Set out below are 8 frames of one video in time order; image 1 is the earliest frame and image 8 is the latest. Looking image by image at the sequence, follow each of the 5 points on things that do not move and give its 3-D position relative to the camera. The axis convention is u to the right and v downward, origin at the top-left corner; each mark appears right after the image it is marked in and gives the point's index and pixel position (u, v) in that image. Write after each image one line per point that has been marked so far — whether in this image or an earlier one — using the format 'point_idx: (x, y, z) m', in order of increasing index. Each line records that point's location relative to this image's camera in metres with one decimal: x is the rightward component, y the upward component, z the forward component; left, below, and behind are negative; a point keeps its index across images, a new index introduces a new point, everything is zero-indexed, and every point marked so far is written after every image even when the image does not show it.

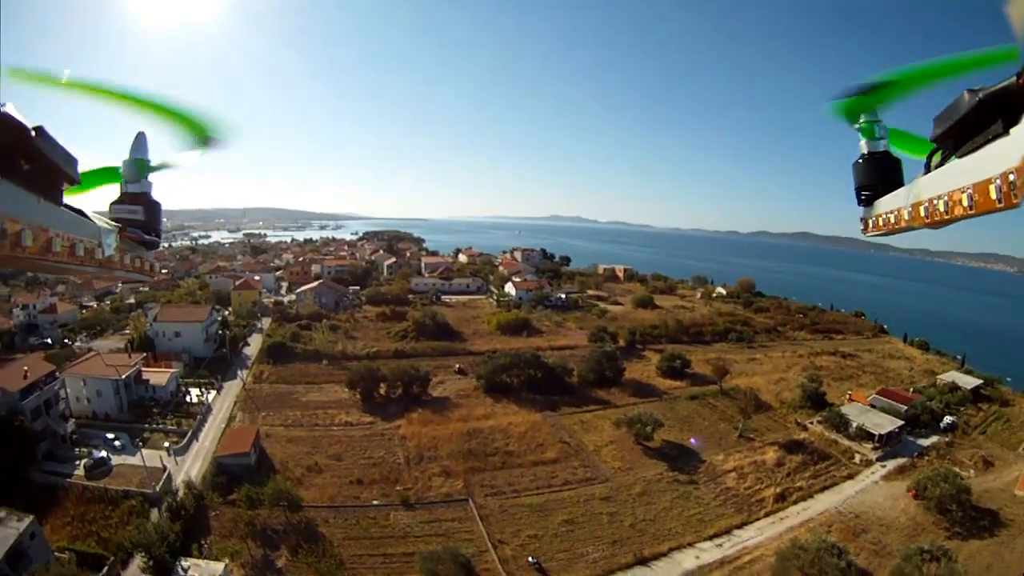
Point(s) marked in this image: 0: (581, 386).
0: (+1.9, -2.8, +14.4) m
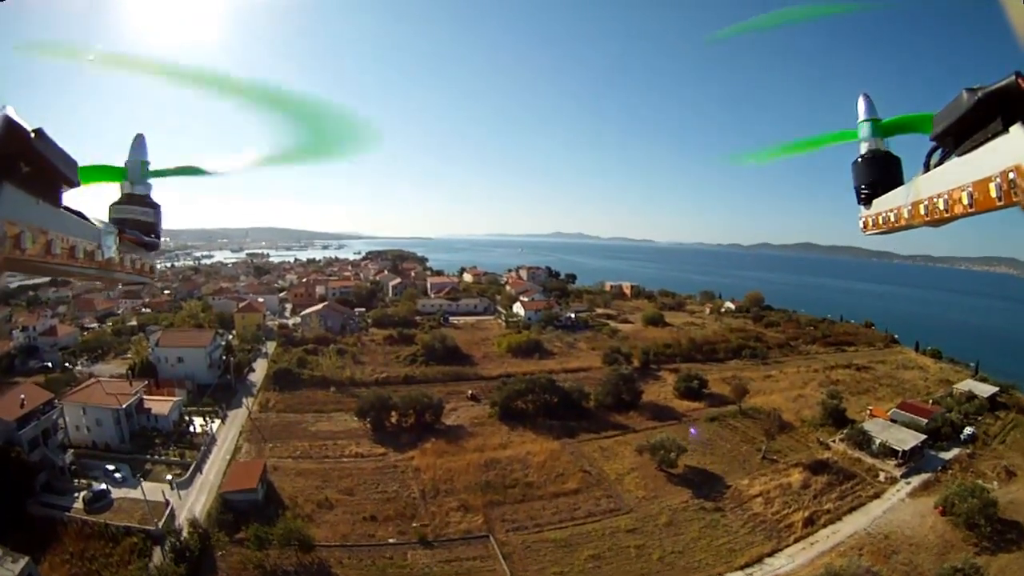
0: (+2.3, -3.3, +13.9) m
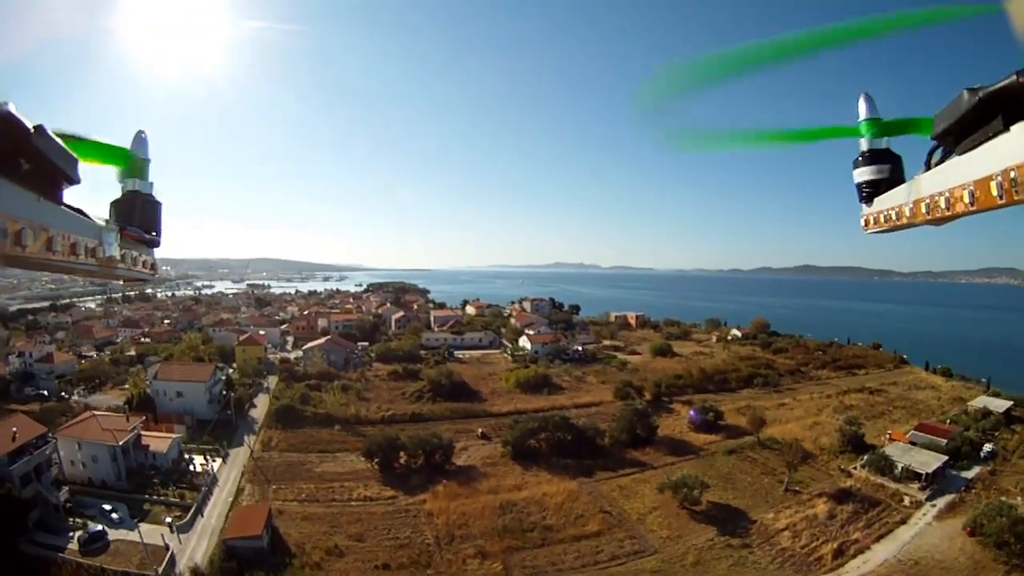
0: (+2.6, -4.1, +13.4) m
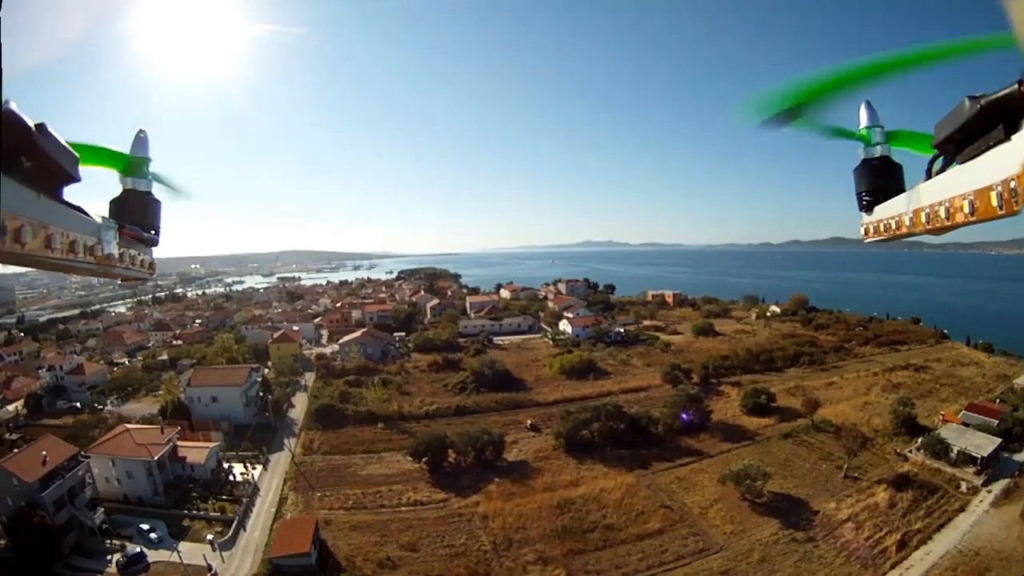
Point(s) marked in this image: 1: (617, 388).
0: (+3.8, -3.6, +12.6) m
1: (+2.9, -2.8, +14.4) m
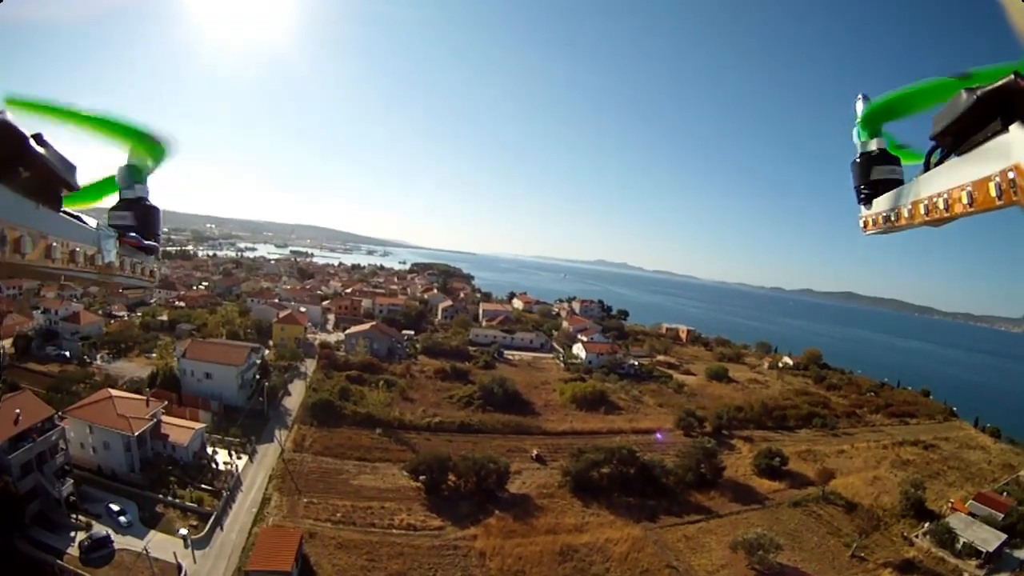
0: (+3.8, -4.6, +11.9) m
1: (+3.1, -3.7, +13.7) m
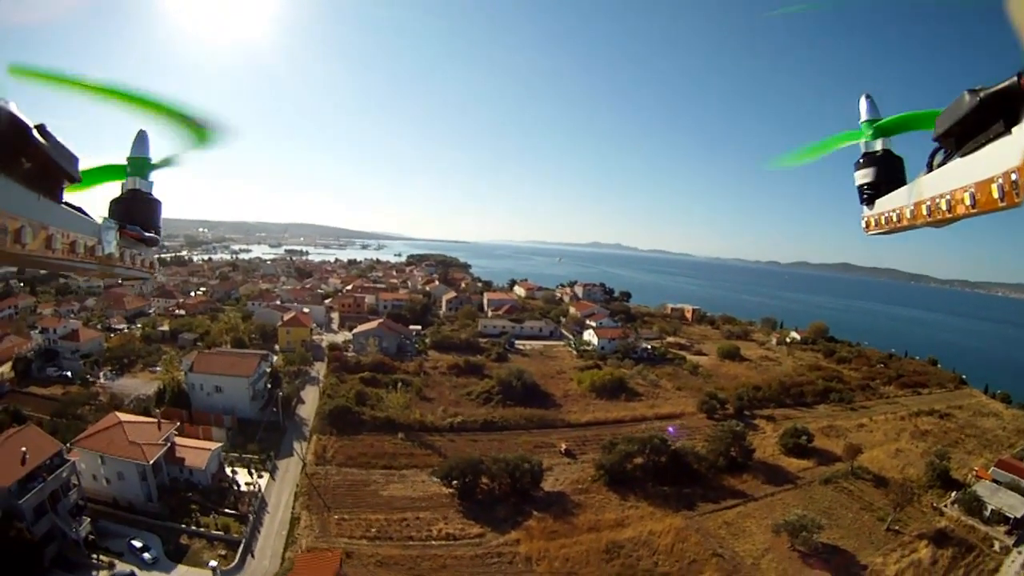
0: (+4.4, -4.1, +11.6) m
1: (+3.6, -3.2, +13.3) m
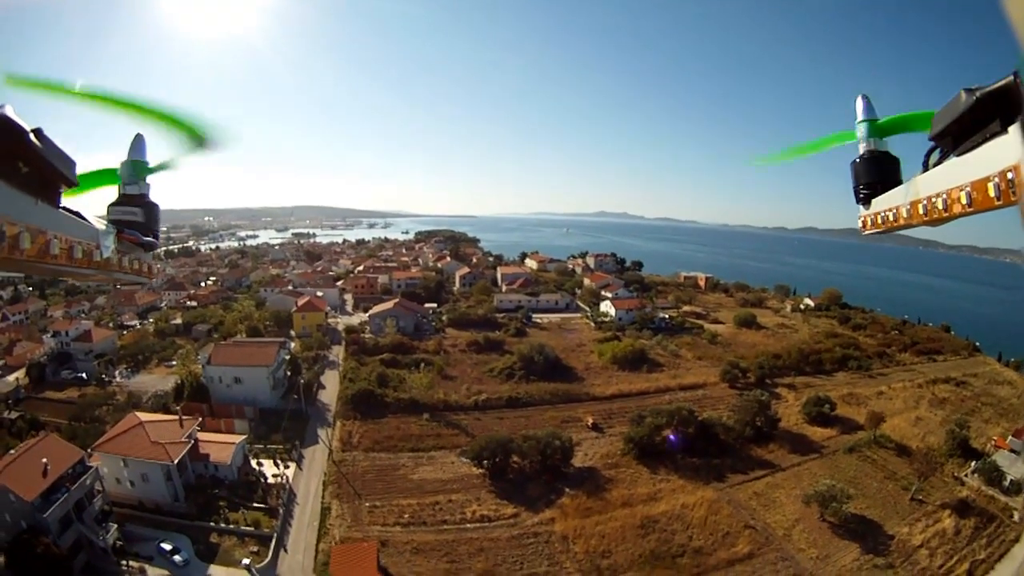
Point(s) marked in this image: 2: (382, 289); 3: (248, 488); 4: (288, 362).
0: (+5.0, -3.4, +11.4) m
1: (+4.1, -2.4, +13.1) m
2: (-5.0, +0.1, +18.6) m
3: (-4.1, -3.1, +8.0) m
4: (-4.9, -1.5, +11.2) m
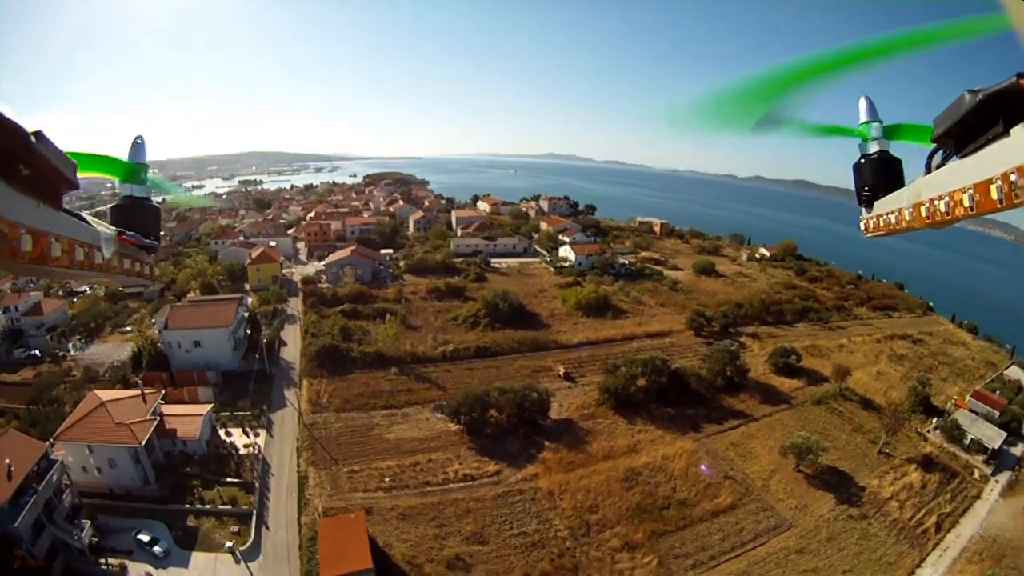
0: (+4.3, -2.2, +11.7) m
1: (+3.3, -1.1, +13.1) m
2: (-6.5, +1.9, +17.3) m
3: (-4.3, -2.4, +7.2) m
4: (-5.5, -0.5, +10.1) m
